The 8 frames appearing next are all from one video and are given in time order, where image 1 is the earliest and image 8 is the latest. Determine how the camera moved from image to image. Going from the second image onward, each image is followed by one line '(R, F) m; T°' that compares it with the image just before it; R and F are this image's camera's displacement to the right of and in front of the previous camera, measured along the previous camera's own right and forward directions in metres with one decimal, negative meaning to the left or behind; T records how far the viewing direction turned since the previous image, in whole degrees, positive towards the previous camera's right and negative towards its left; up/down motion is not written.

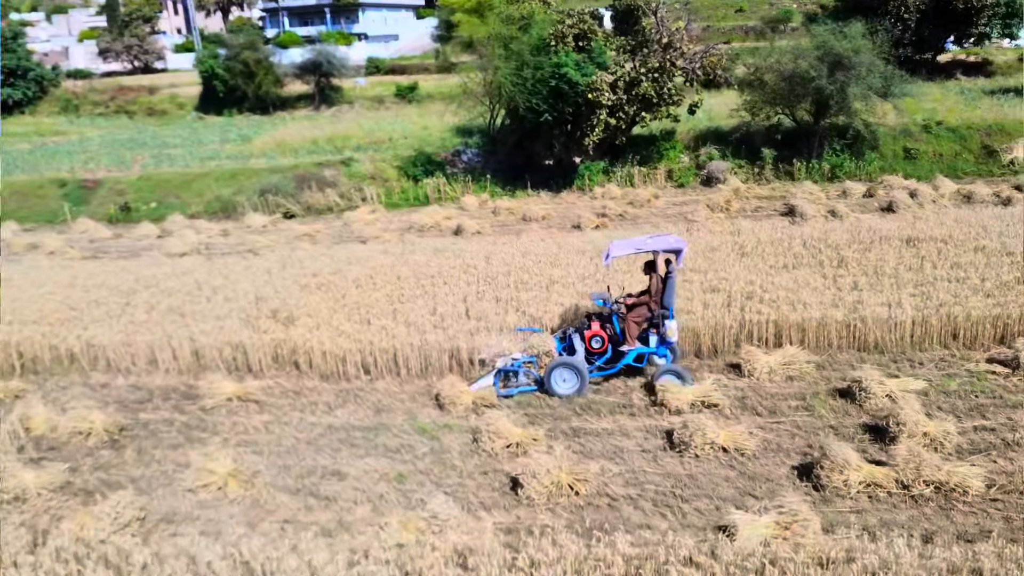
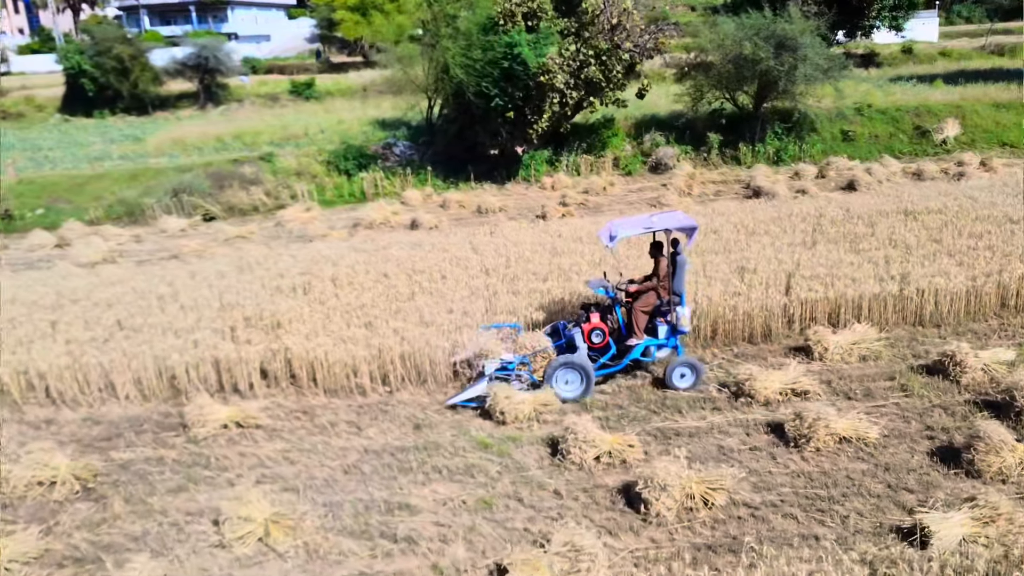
(-1.7, +1.3) m; +9°
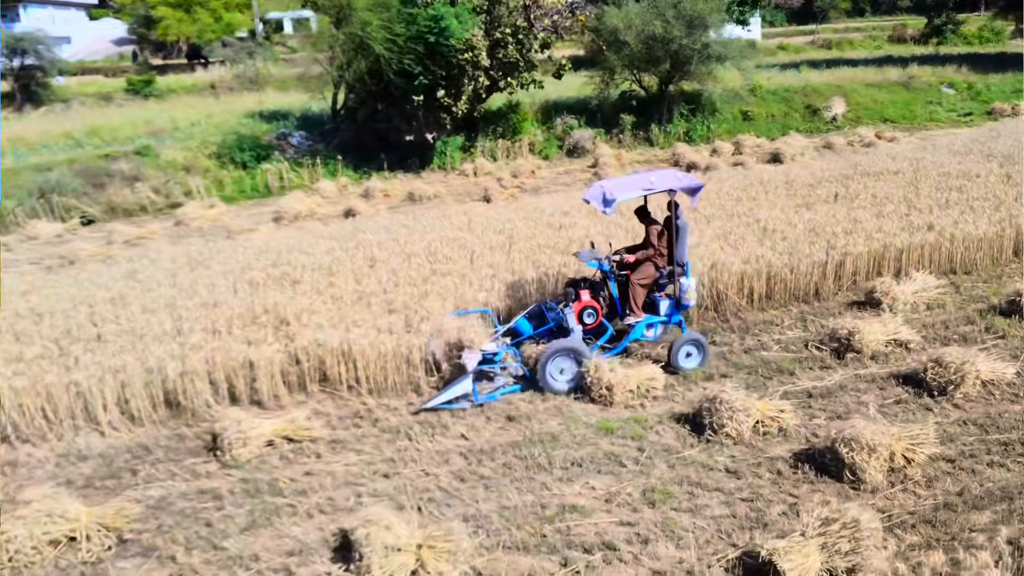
(-2.1, +1.3) m; +12°
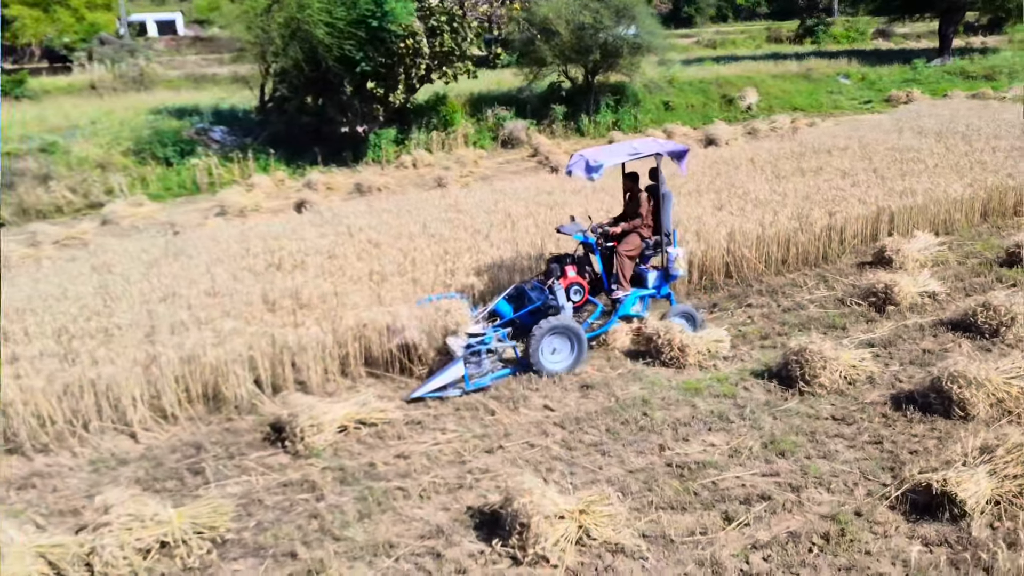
(-1.4, +0.4) m; +9°
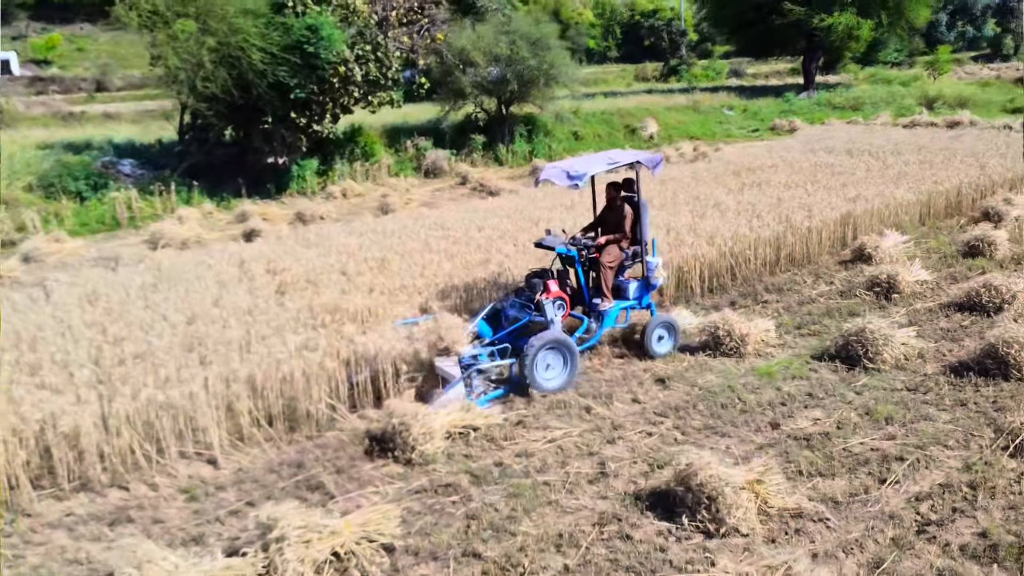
(-1.6, +0.1) m; +10°
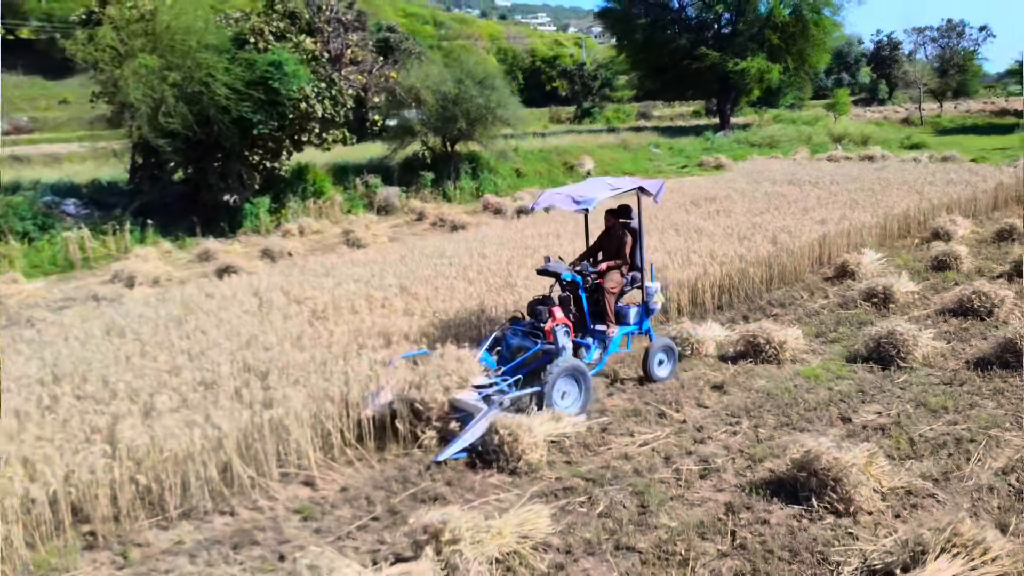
(-1.2, -0.1) m; +7°
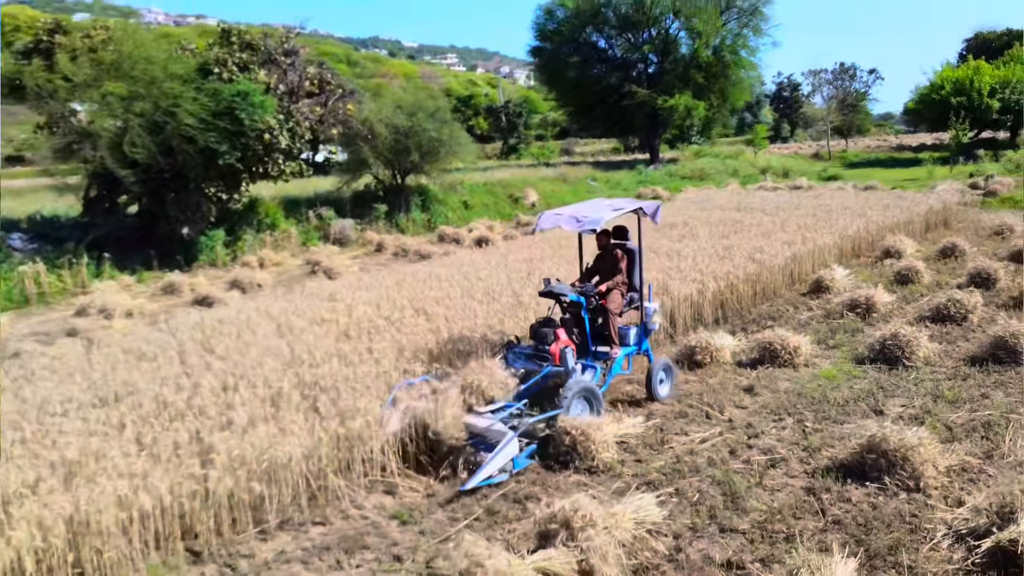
(-1.1, -0.2) m; +6°
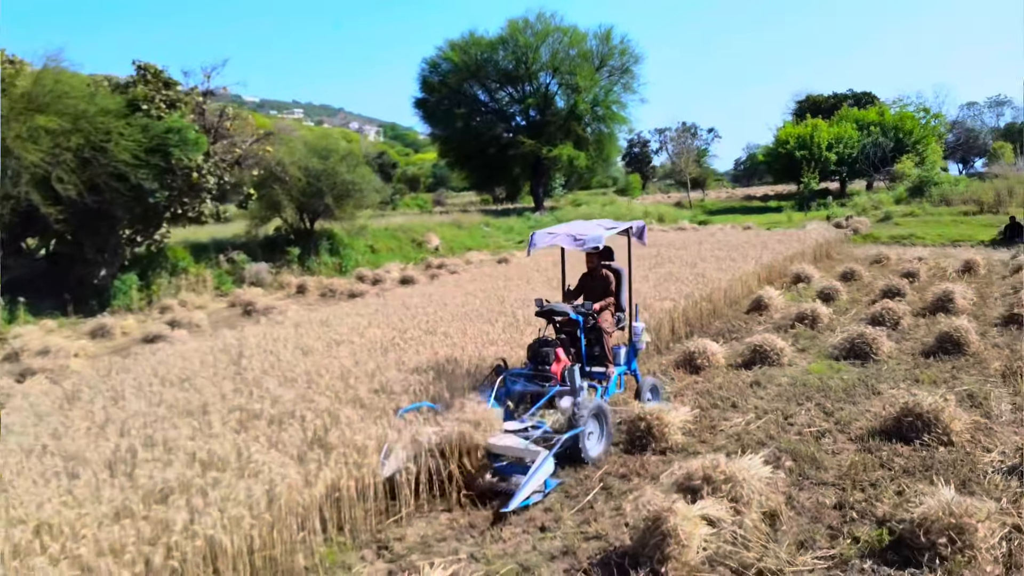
(-1.6, -0.3) m; +11°
